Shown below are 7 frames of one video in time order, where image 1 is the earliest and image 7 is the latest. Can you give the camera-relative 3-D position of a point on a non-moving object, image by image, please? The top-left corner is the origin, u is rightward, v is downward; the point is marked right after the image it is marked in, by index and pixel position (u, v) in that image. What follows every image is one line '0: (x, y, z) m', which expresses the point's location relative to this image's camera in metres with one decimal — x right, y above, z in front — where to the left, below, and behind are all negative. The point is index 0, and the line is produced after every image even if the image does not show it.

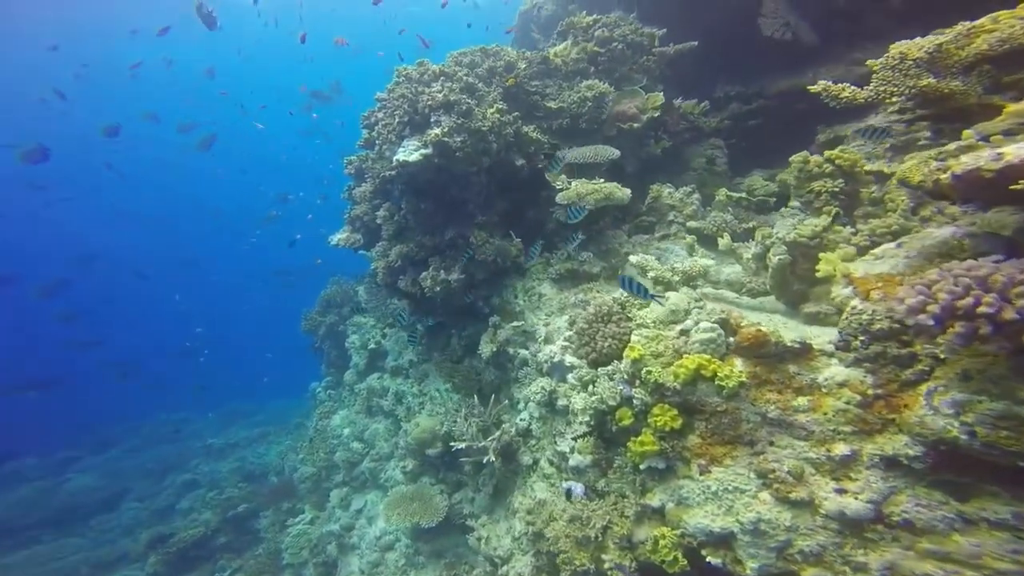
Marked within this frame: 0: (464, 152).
0: (-0.7, +2.3, +6.6) m
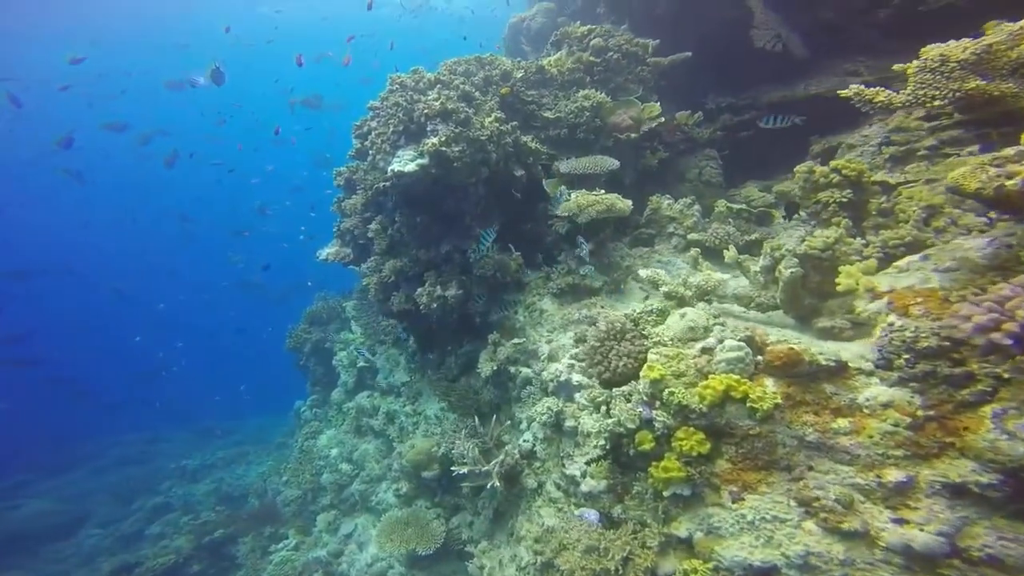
0: (-0.7, +2.1, +6.4) m
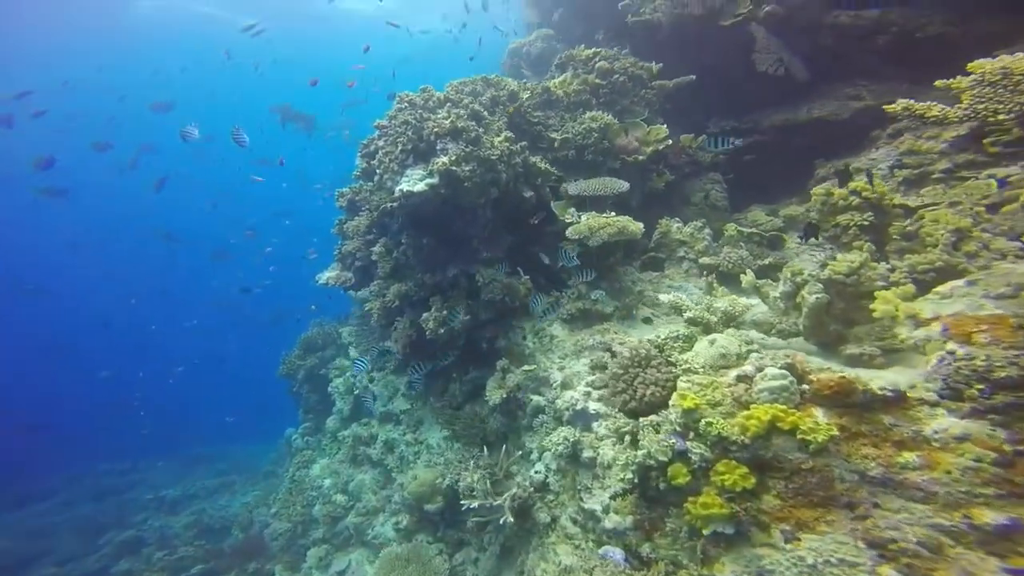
0: (-0.6, +1.7, +6.4) m
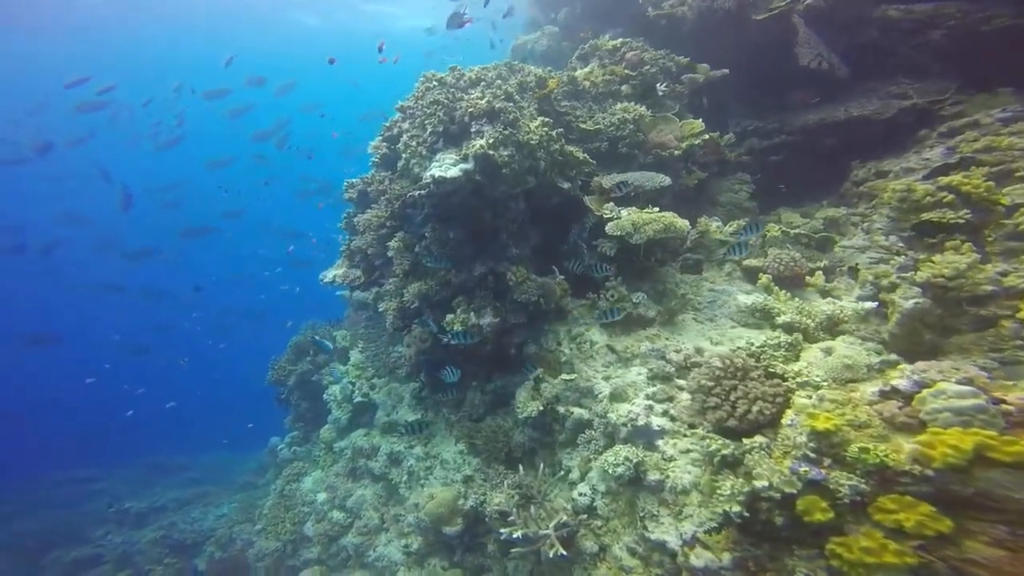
0: (-0.1, +1.7, +5.9) m
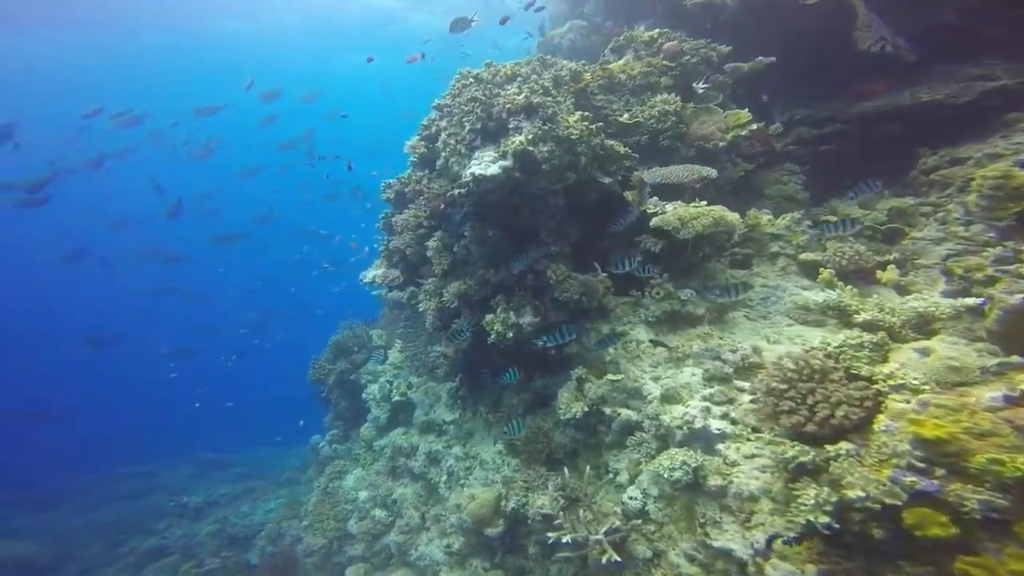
0: (+0.5, +1.7, +5.8) m
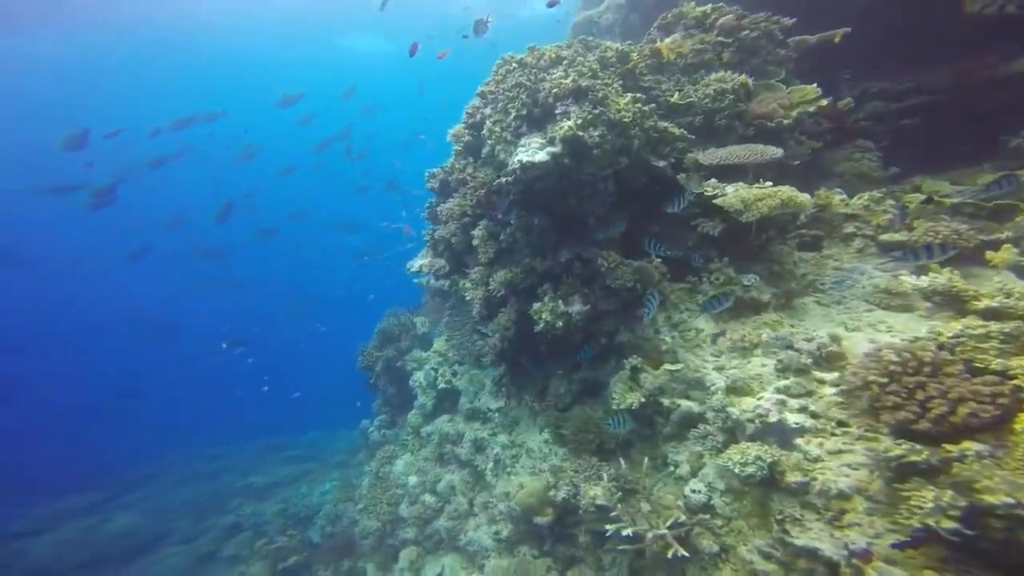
0: (+1.2, +1.9, +5.5) m
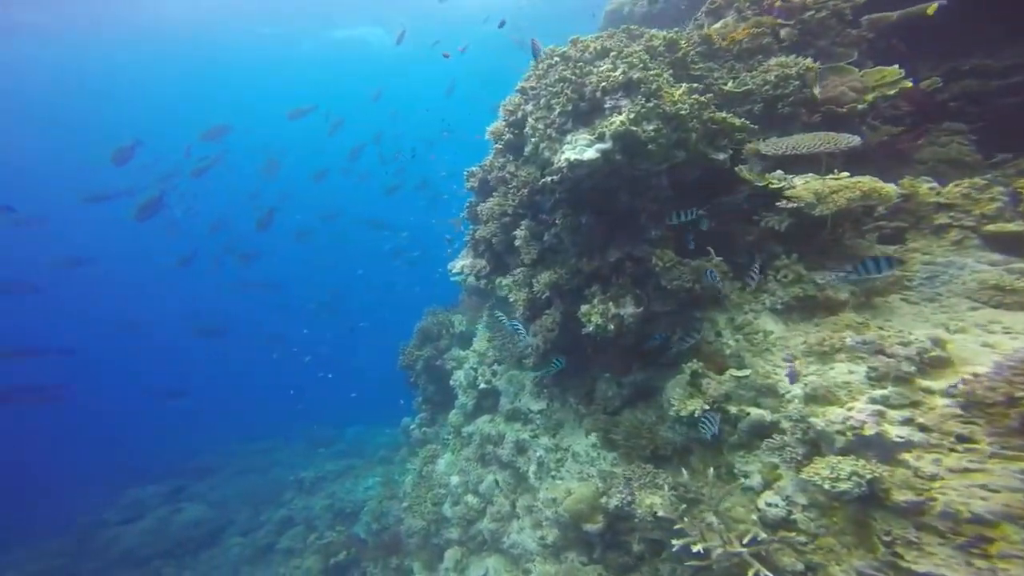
0: (+1.9, +1.9, +5.2) m
